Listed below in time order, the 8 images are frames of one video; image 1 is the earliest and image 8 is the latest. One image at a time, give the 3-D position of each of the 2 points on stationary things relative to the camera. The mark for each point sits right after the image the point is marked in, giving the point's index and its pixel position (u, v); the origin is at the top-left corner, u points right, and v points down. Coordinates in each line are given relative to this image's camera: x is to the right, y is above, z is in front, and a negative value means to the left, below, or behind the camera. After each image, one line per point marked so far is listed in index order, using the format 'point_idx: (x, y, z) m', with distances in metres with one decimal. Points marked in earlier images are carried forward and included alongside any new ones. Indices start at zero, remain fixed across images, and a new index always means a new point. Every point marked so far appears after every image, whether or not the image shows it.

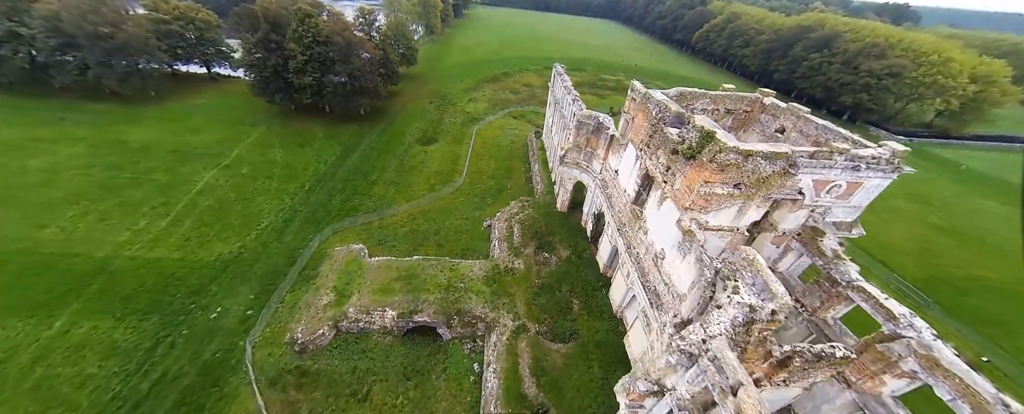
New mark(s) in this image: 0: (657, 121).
0: (+6.1, +3.5, +11.9) m
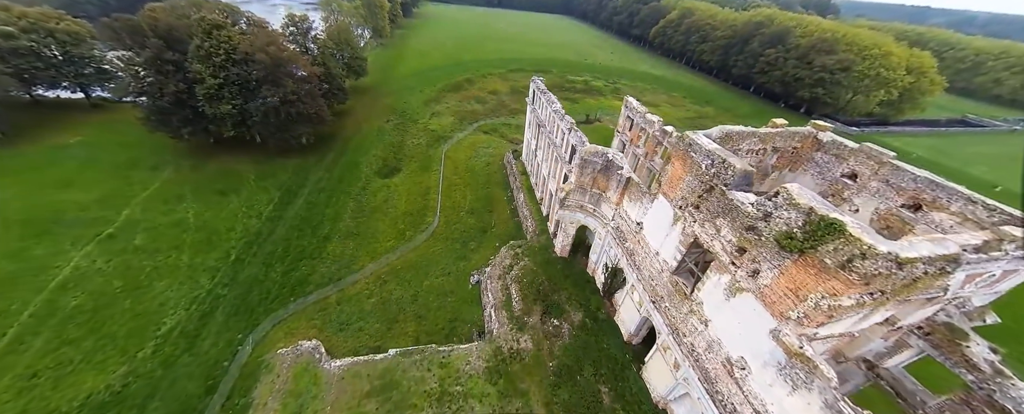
0: (+6.3, +0.9, +9.0) m
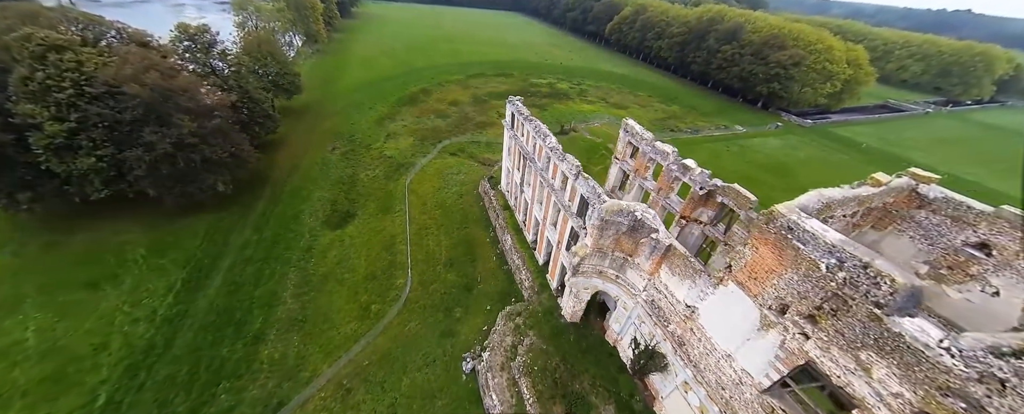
0: (+6.9, -1.7, +6.0) m
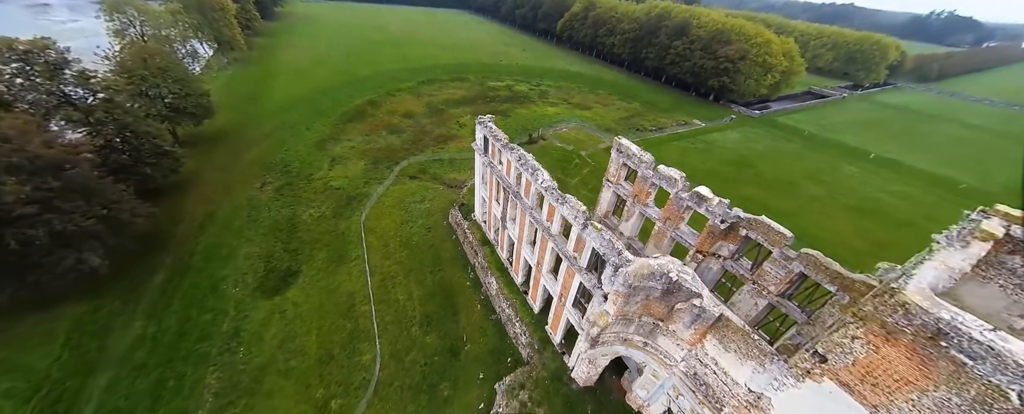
0: (+7.7, -3.2, +4.1) m
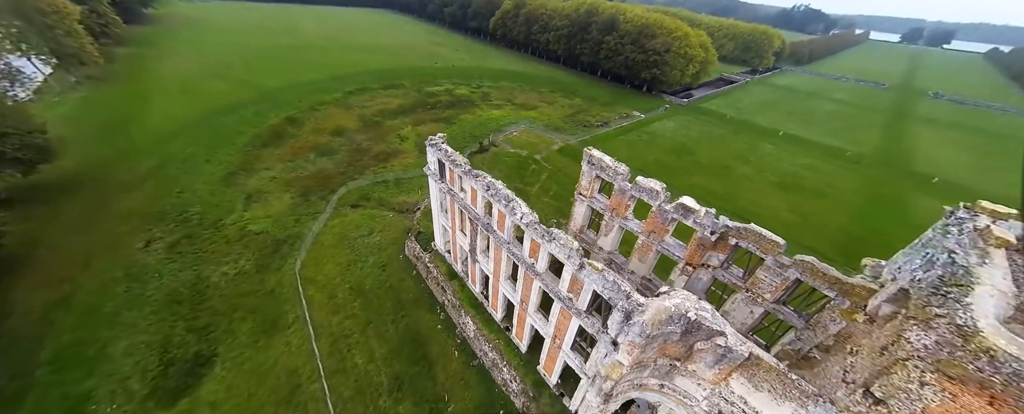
0: (+8.4, -3.6, +3.6) m
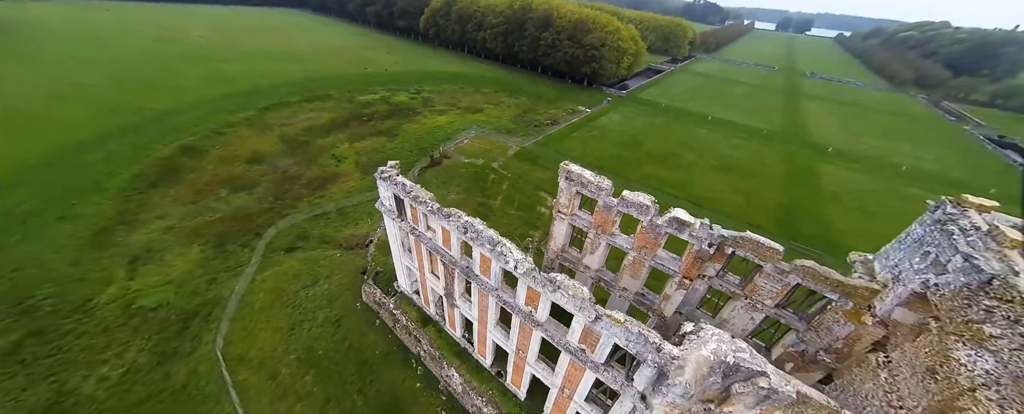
0: (+9.4, -3.8, +3.4) m
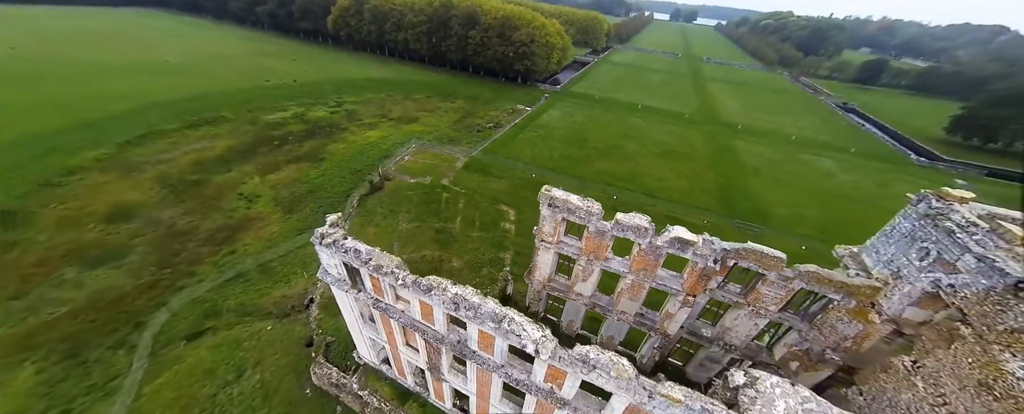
0: (+10.7, -3.9, +3.4) m
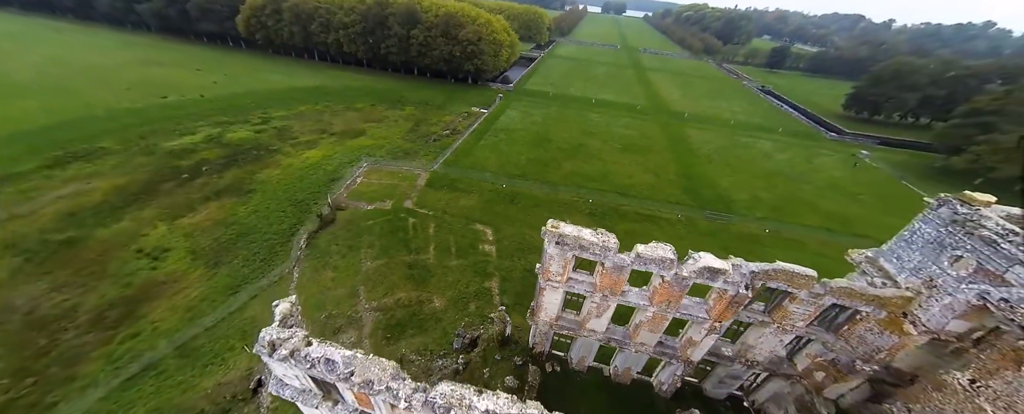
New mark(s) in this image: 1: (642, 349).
0: (+12.2, -4.1, +3.3) m
1: (+5.1, -5.6, +11.2) m
